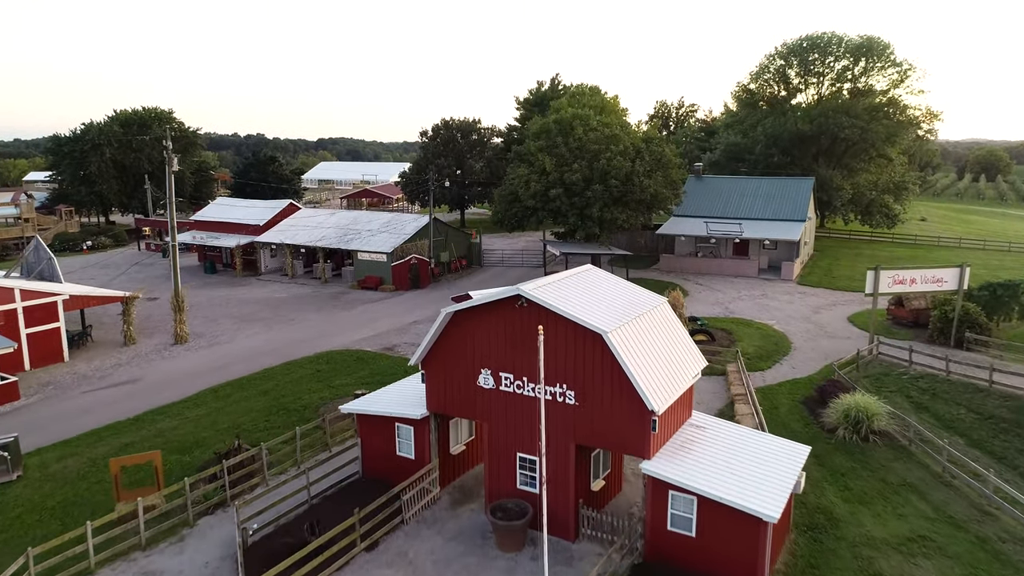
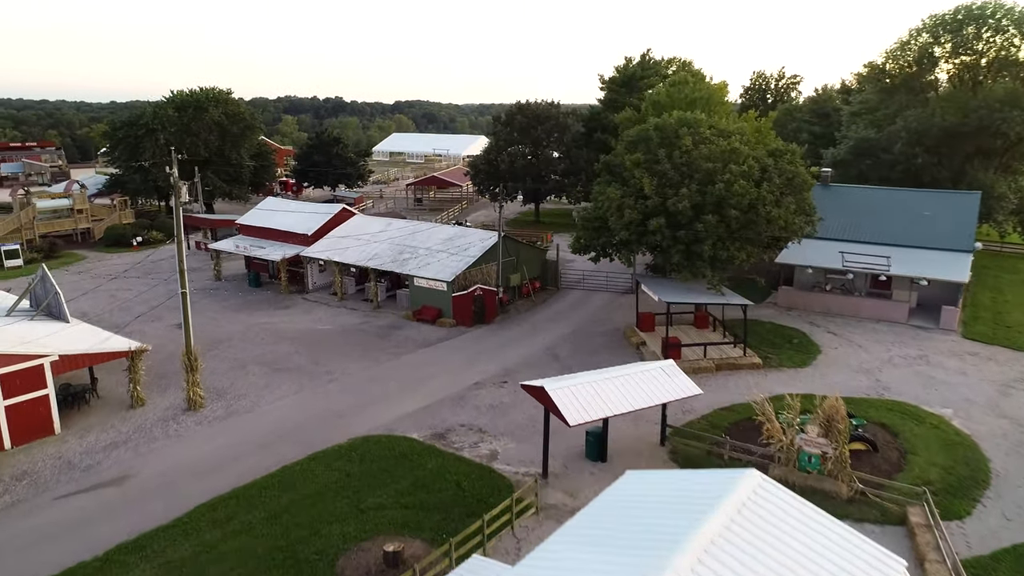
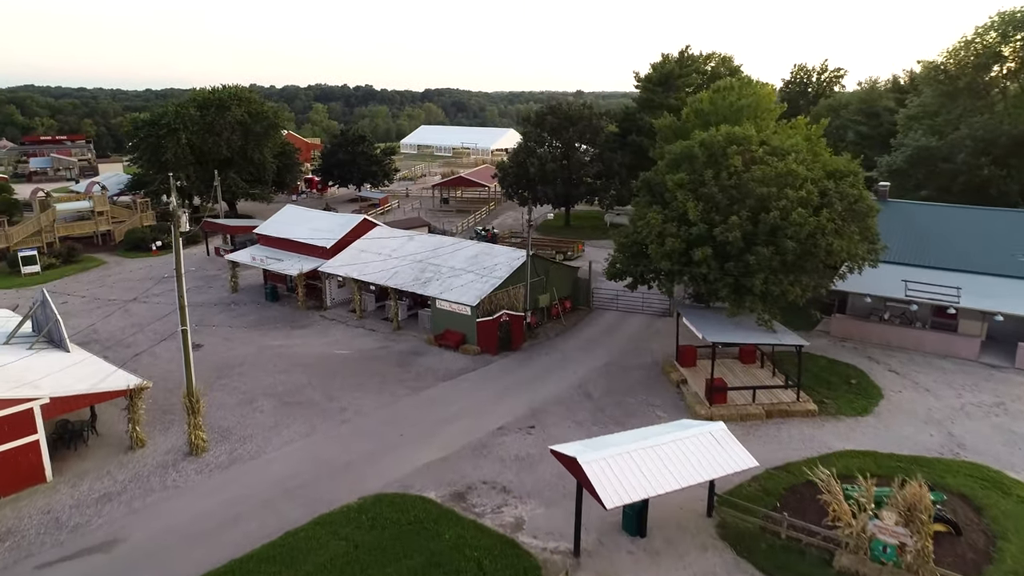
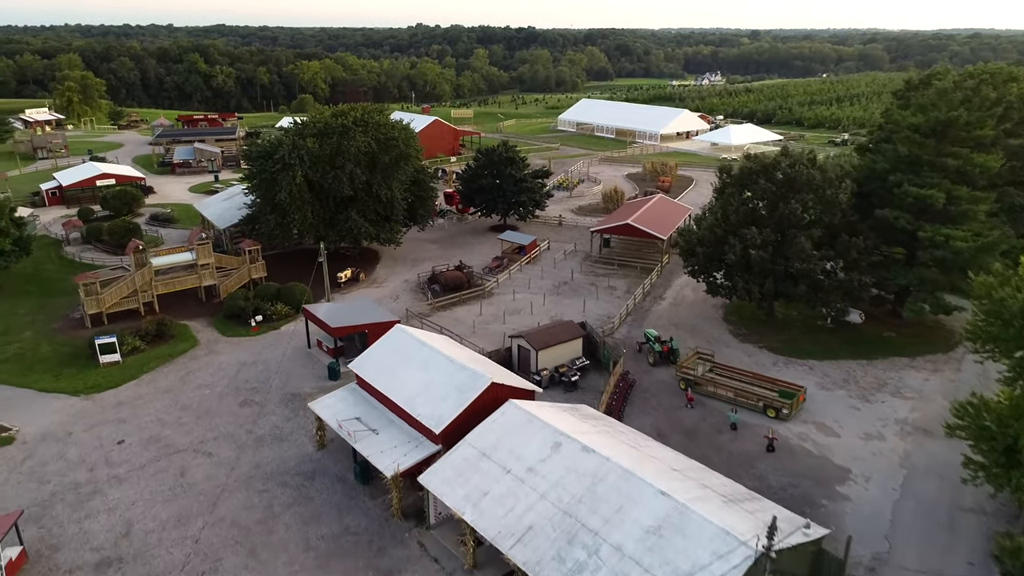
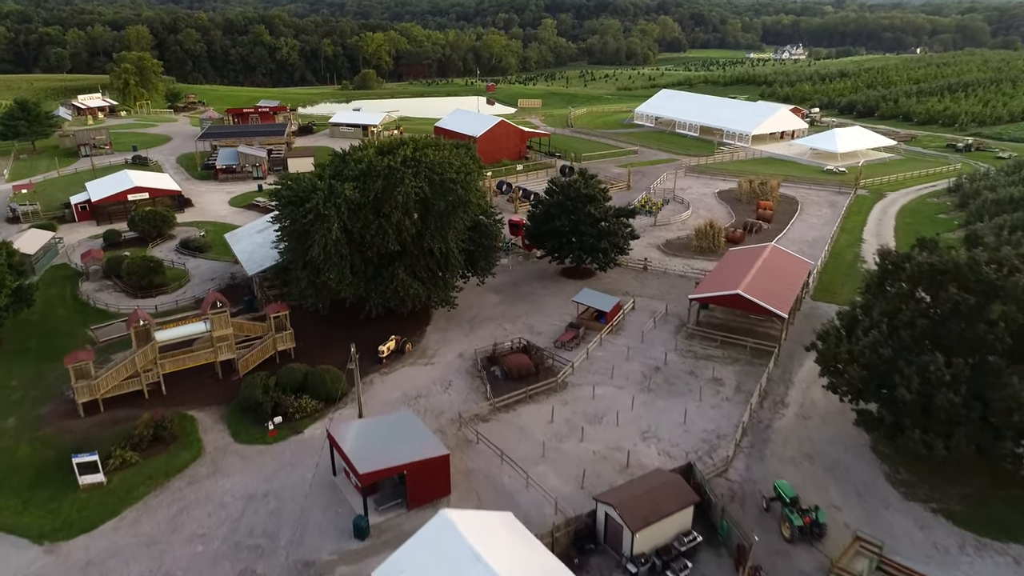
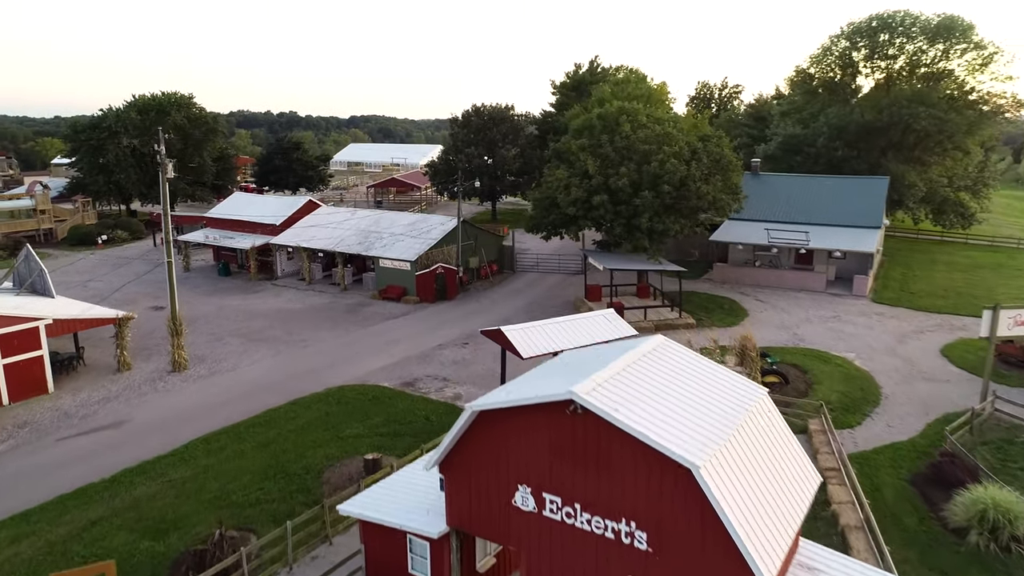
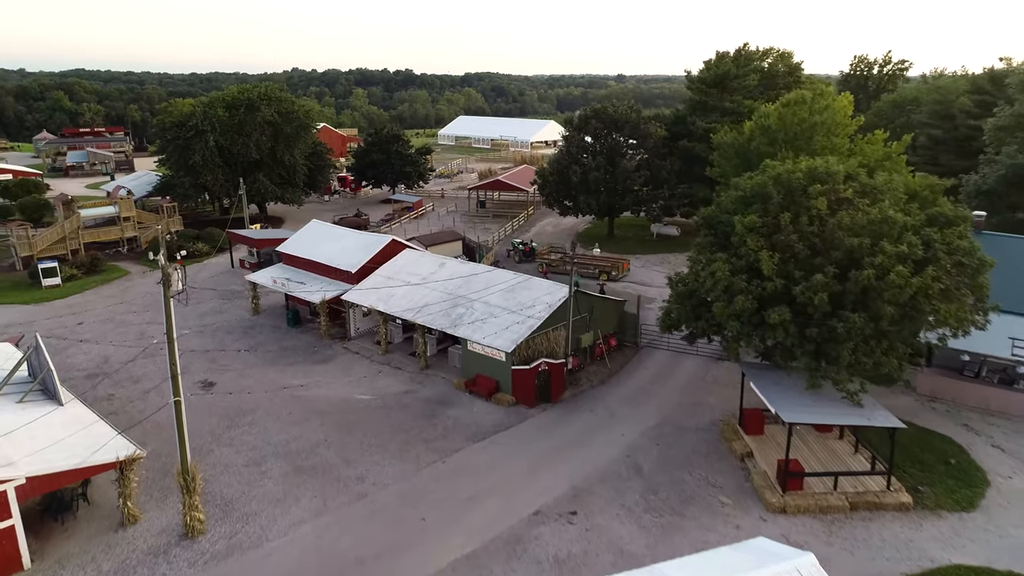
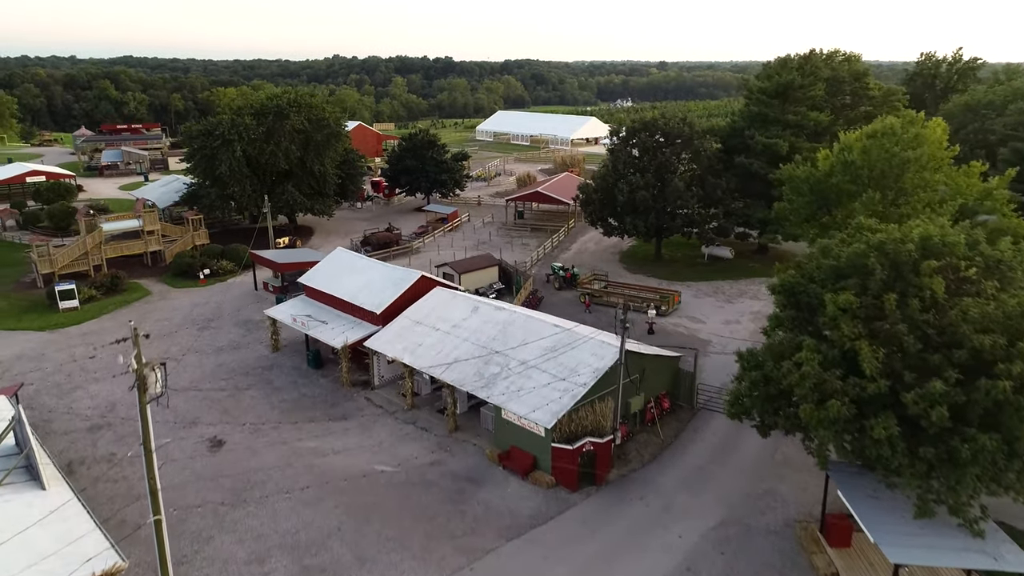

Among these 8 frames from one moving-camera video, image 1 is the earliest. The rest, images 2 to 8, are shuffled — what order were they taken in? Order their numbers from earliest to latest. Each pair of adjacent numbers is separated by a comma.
6, 2, 3, 7, 8, 4, 5
